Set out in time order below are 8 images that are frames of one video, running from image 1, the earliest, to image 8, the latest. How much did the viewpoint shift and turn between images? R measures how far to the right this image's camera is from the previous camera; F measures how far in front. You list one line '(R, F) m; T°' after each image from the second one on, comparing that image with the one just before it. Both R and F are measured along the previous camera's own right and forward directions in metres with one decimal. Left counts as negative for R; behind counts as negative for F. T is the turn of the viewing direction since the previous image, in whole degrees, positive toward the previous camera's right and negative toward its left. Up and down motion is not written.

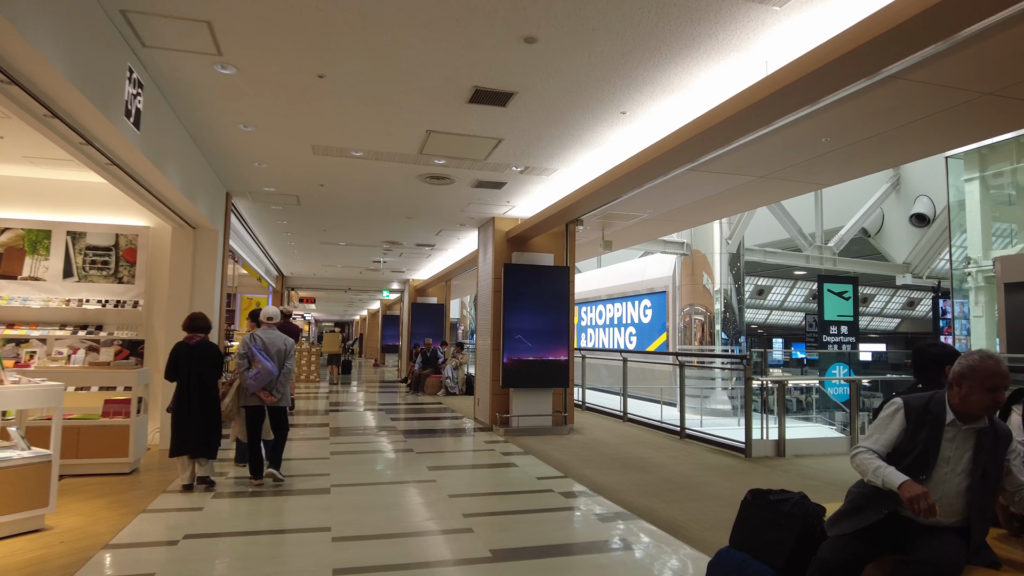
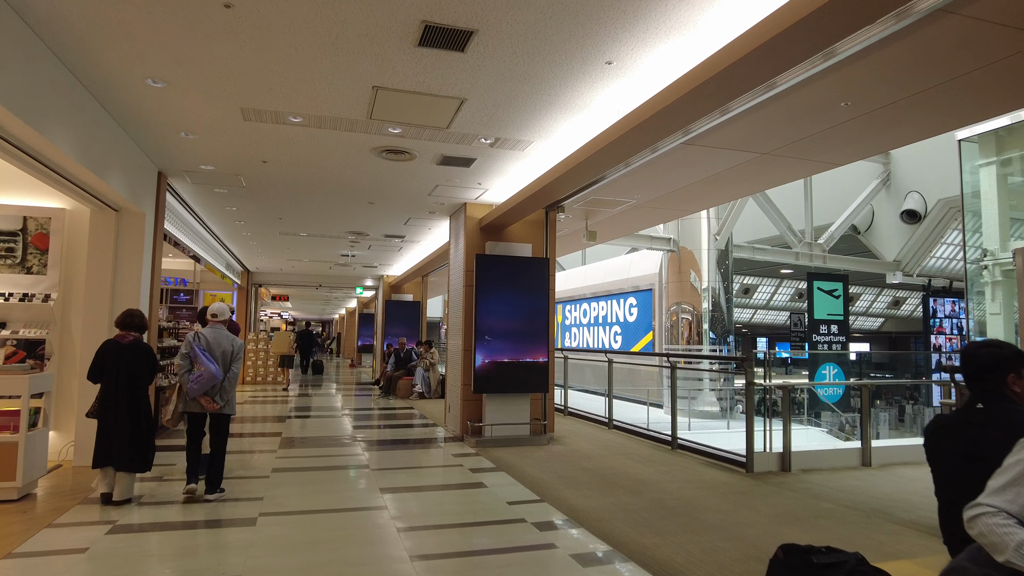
(+0.1, +0.9) m; +1°
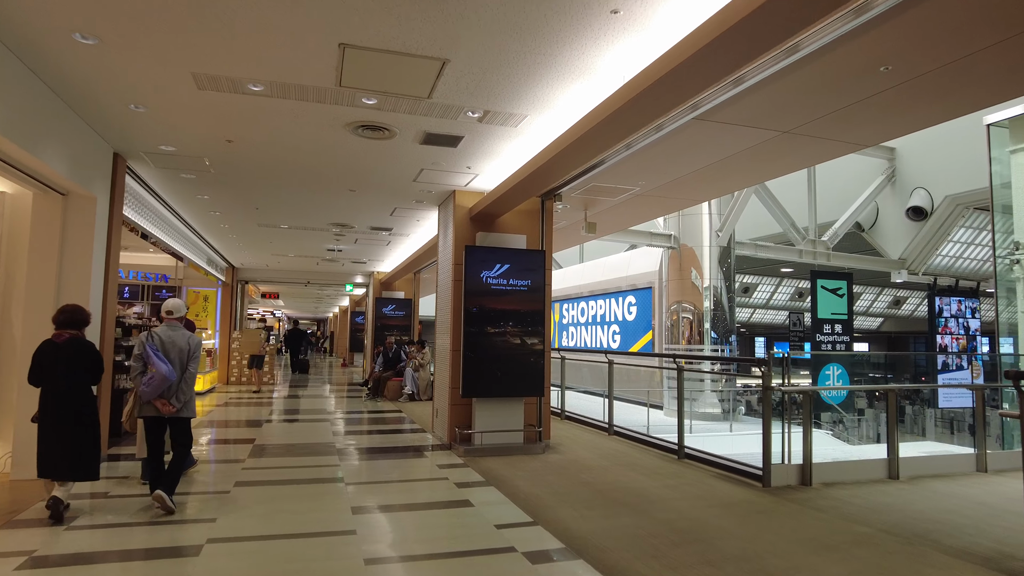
(0.0, +0.6) m; 0°
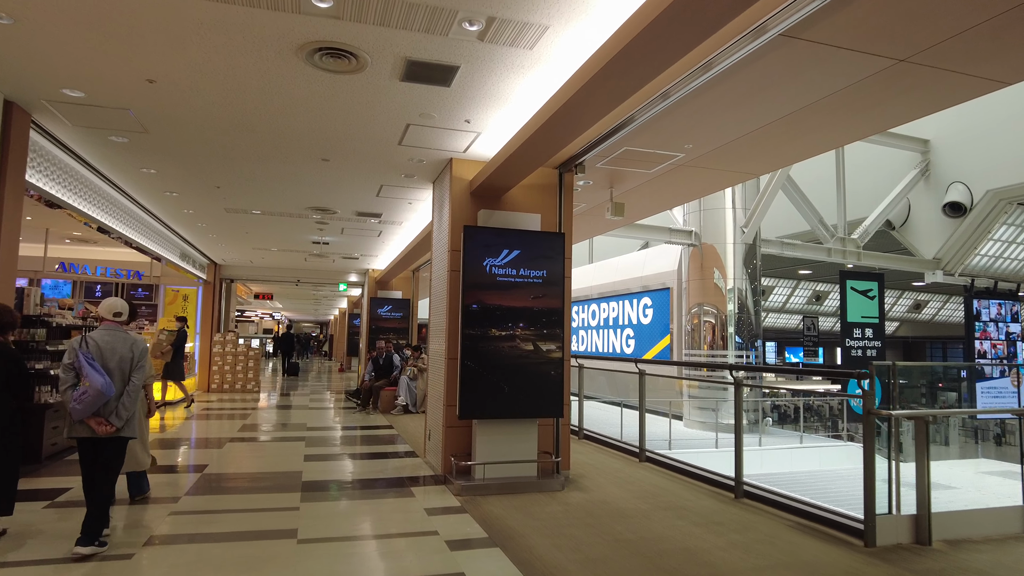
(0.0, +1.4) m; -1°
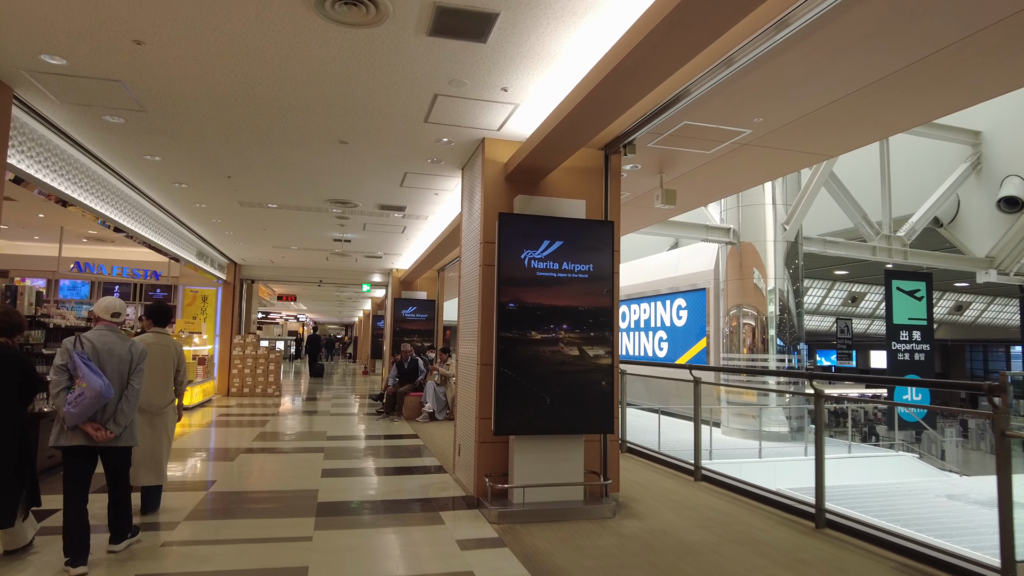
(-0.1, +0.7) m; -2°
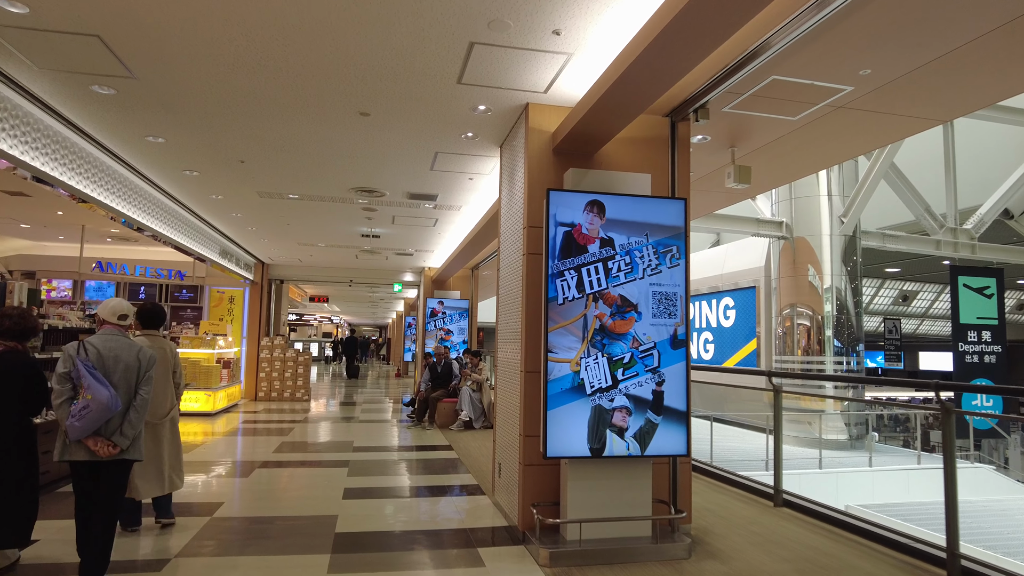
(-0.1, +0.8) m; -3°
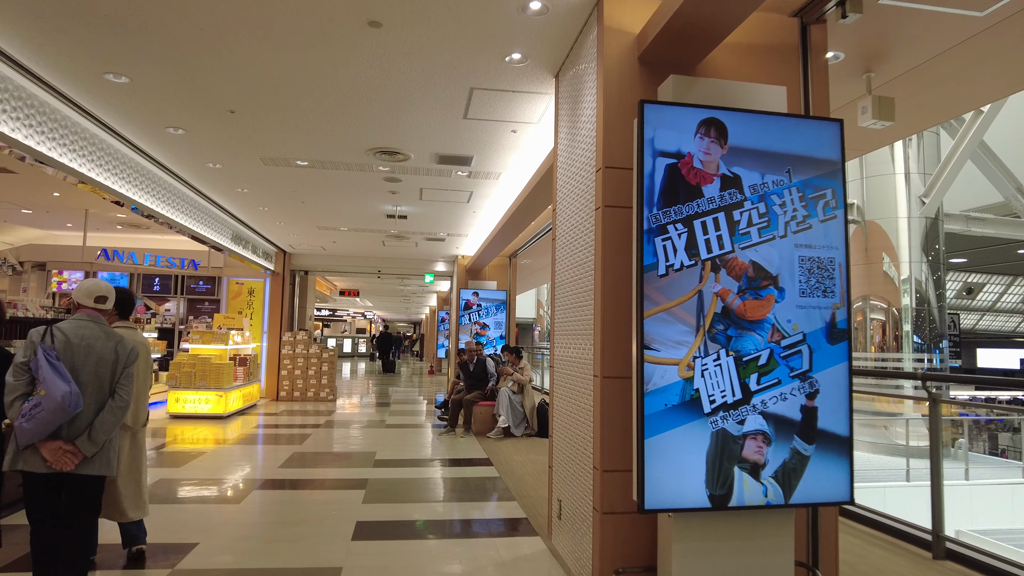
(-0.2, +1.2) m; -3°
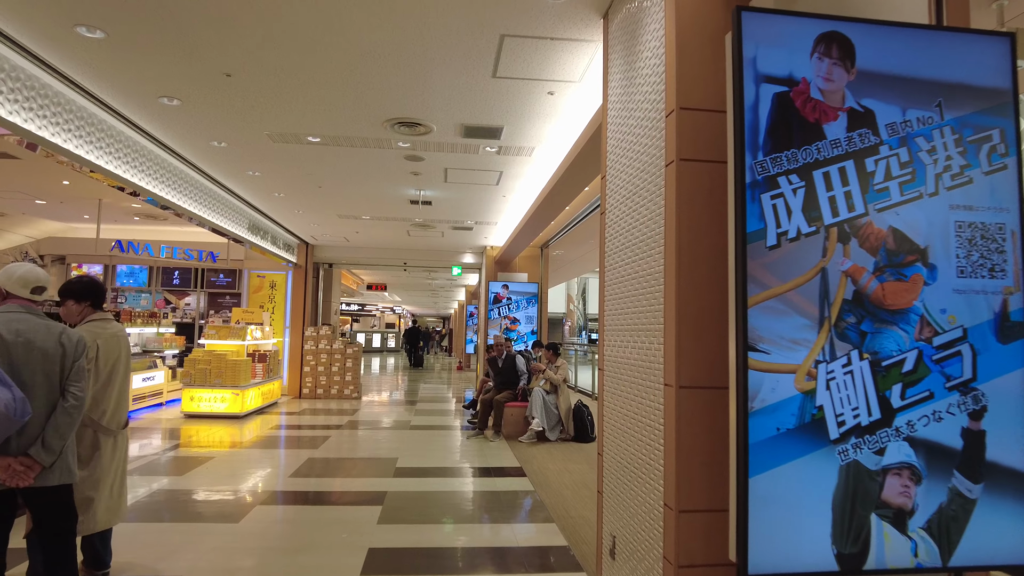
(0.0, +0.7) m; -3°
